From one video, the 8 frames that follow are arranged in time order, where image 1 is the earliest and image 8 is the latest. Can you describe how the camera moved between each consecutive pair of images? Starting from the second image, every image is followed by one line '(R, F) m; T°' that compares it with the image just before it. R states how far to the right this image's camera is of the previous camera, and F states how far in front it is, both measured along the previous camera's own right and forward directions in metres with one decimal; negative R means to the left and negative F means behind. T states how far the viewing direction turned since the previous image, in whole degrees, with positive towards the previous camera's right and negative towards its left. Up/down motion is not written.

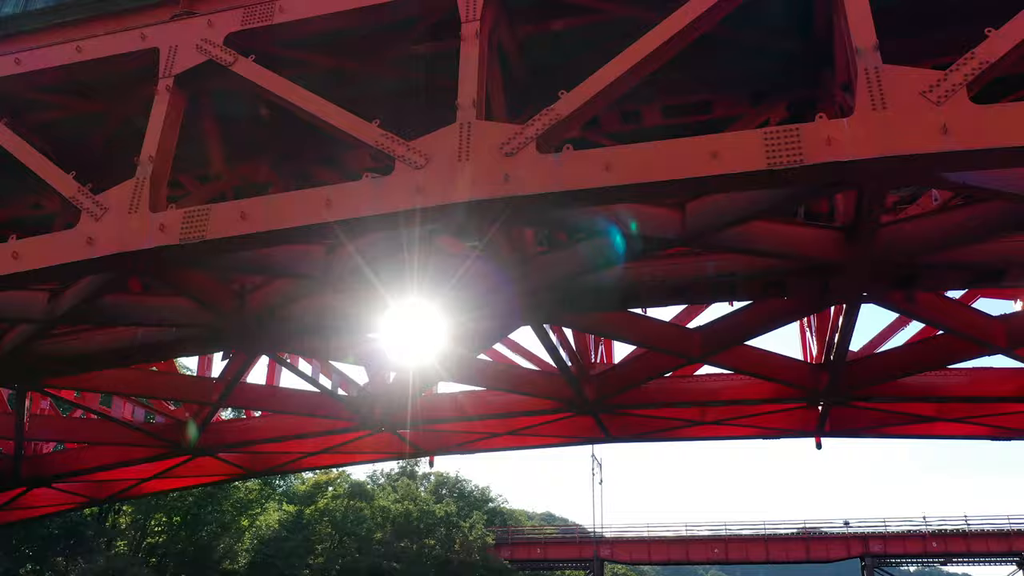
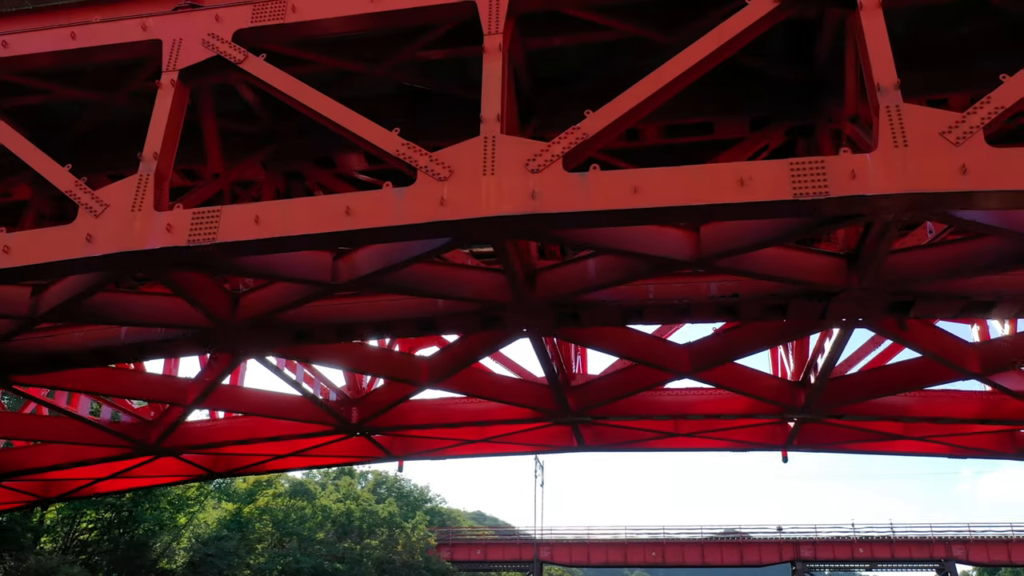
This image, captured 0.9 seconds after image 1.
(-1.0, 0.0) m; +4°
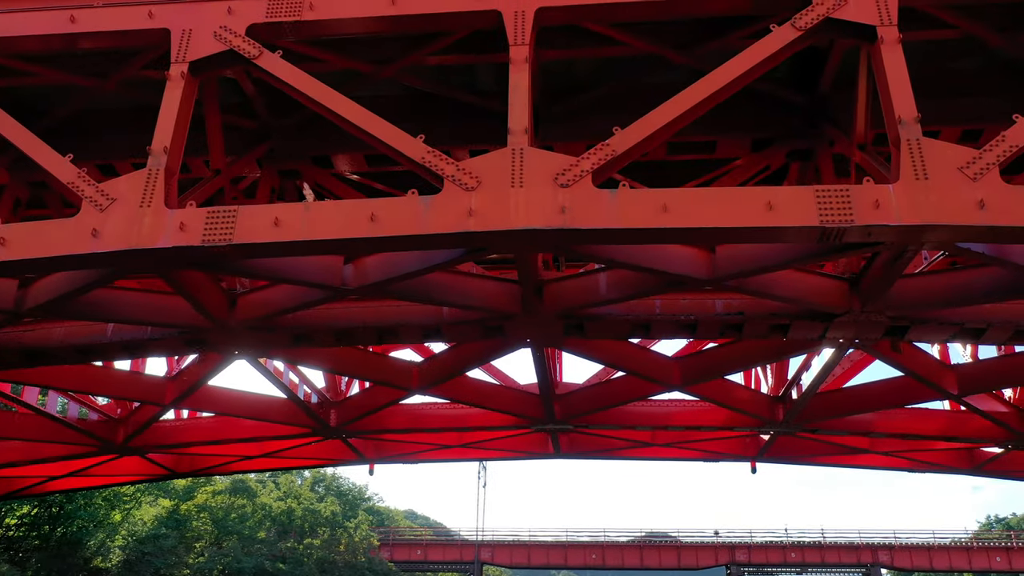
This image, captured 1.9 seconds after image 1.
(-1.1, +0.1) m; +4°
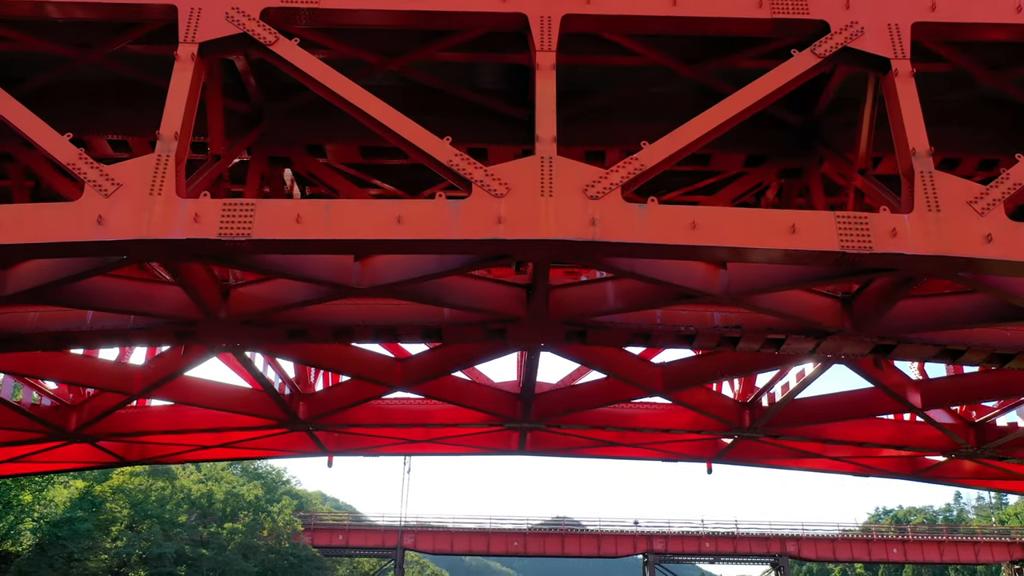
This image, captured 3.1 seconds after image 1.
(-1.3, +0.1) m; +6°
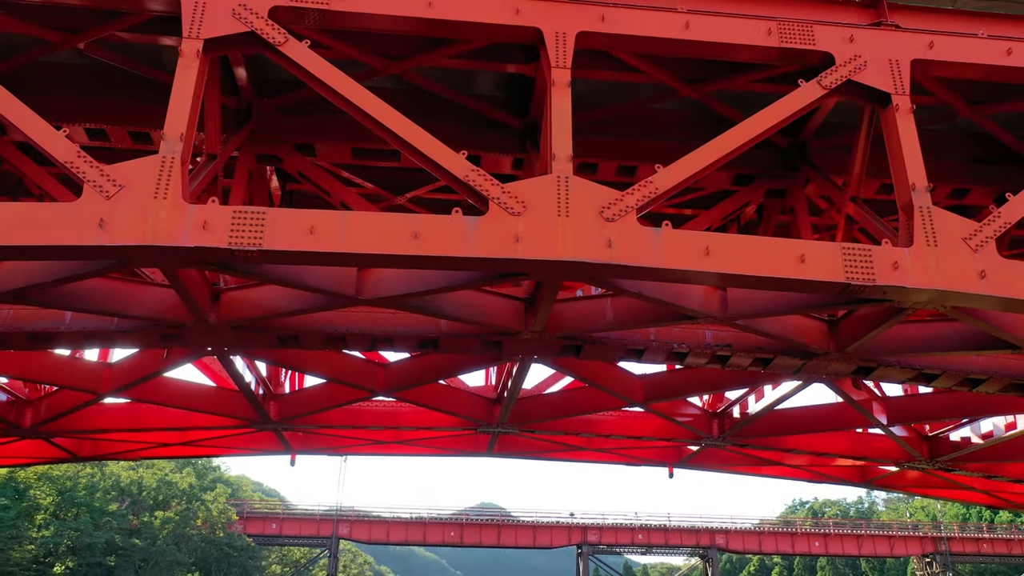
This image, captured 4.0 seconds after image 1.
(-1.0, +0.1) m; +5°
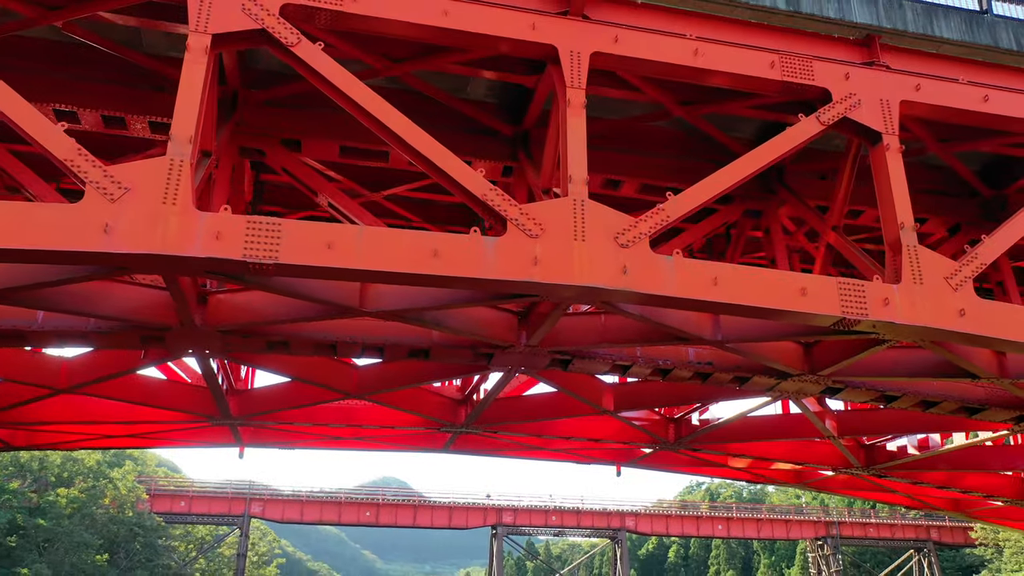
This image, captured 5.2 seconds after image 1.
(-1.3, +0.1) m; +6°
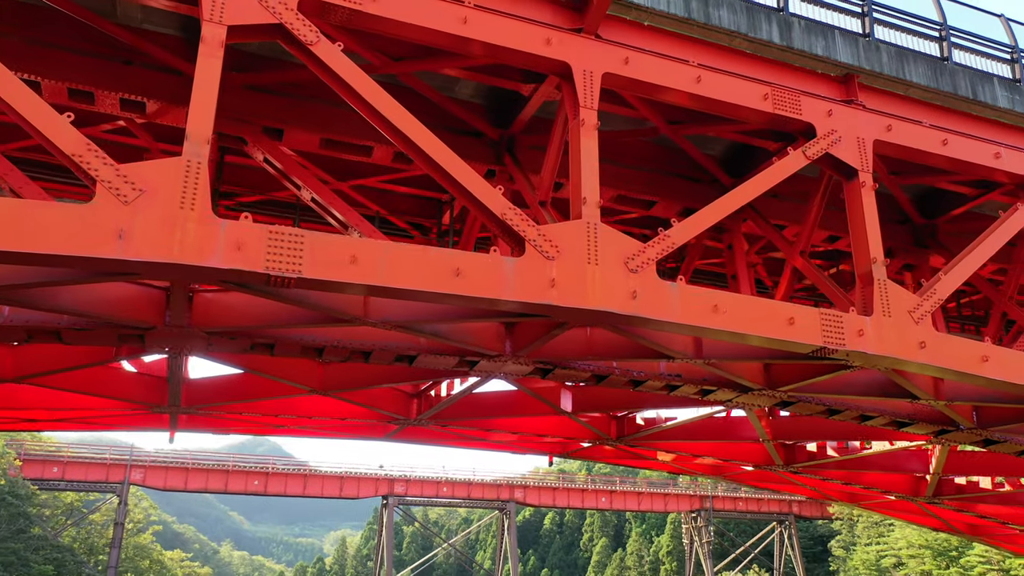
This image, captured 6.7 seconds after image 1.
(-1.6, +0.1) m; +8°
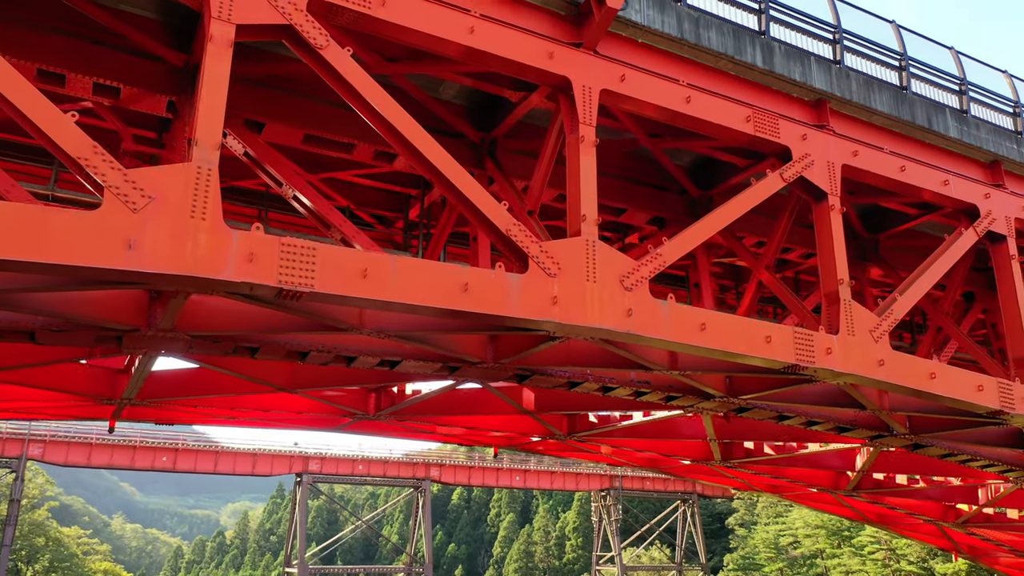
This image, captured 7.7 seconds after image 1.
(-1.1, 0.0) m; +6°
